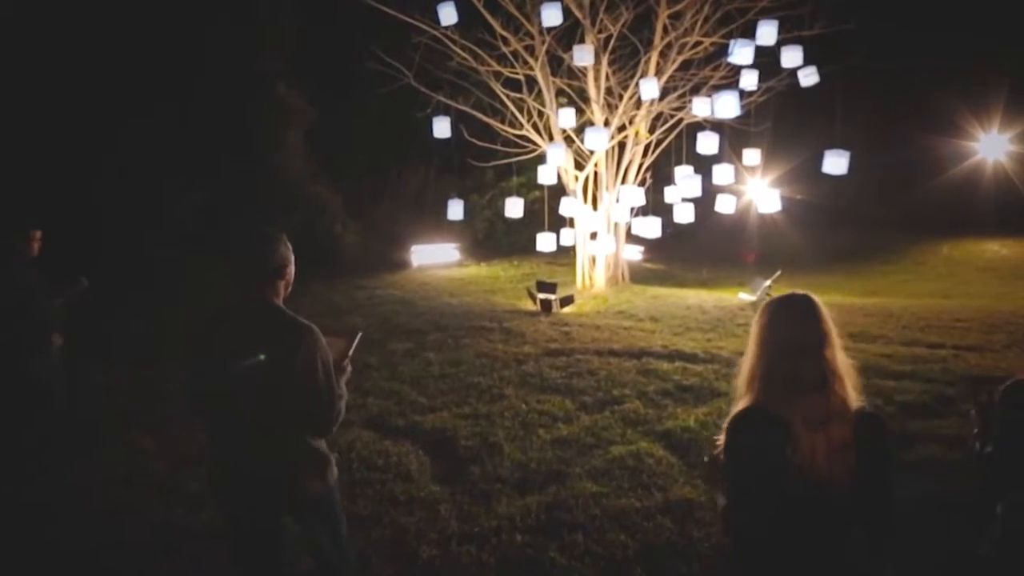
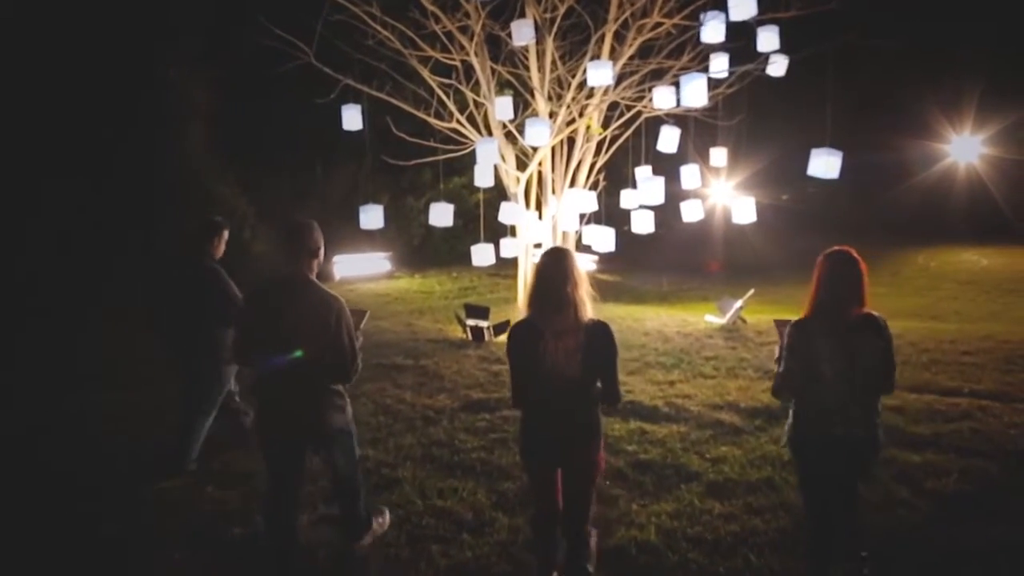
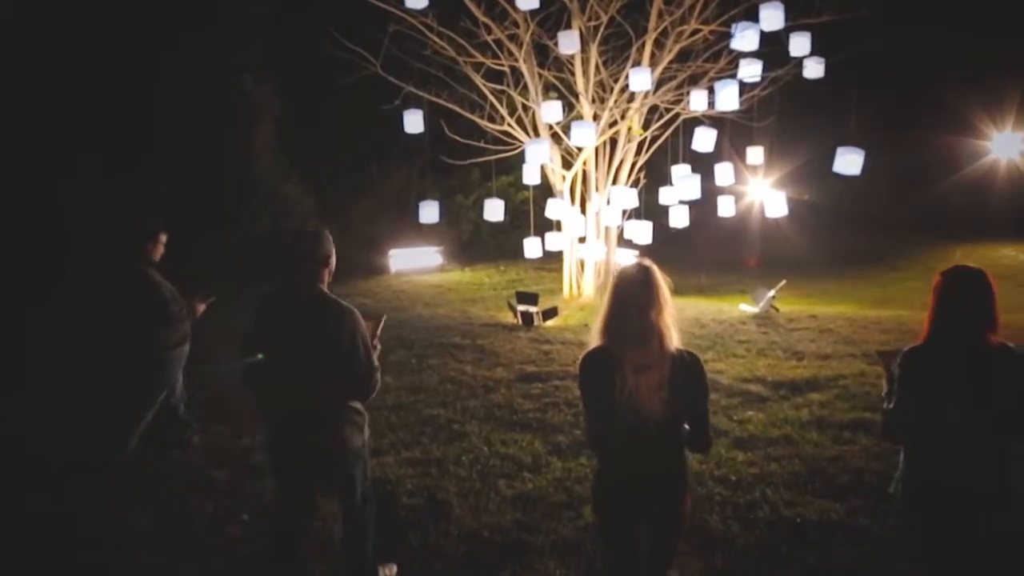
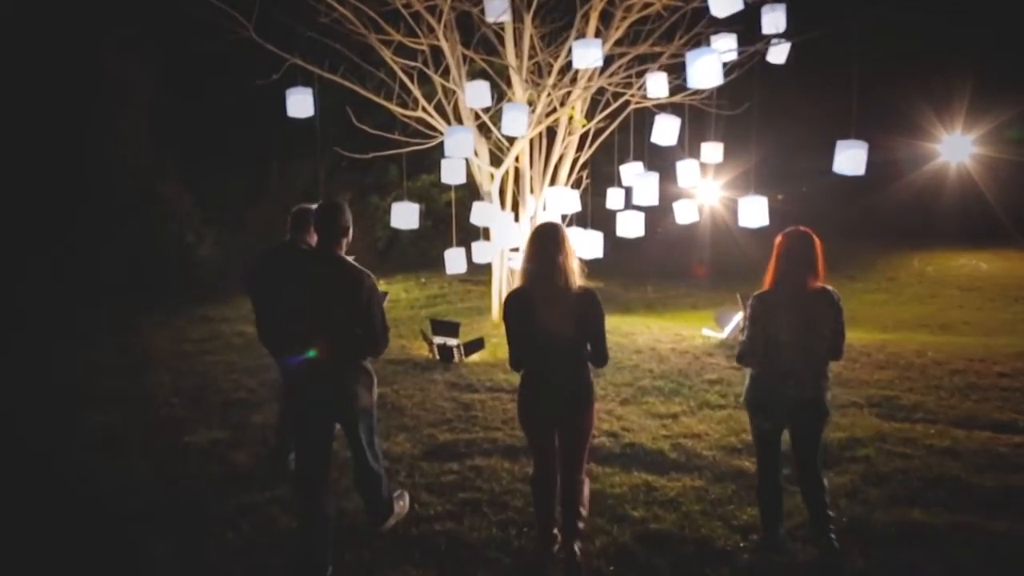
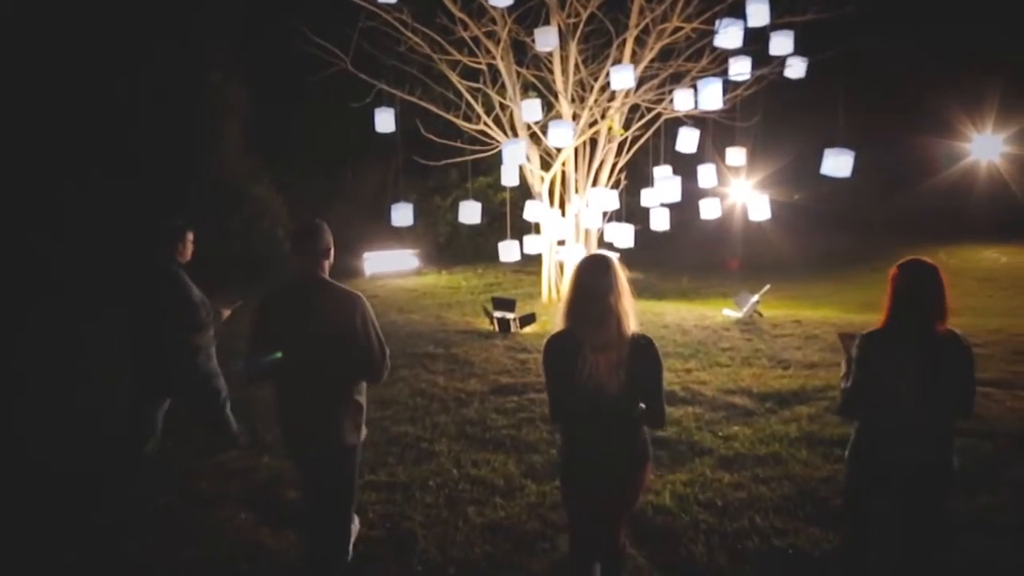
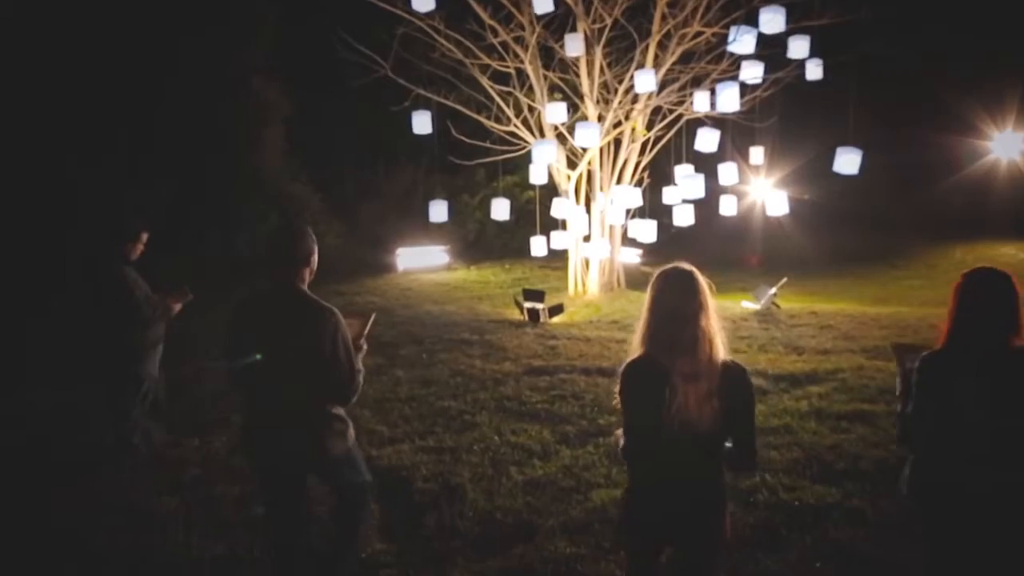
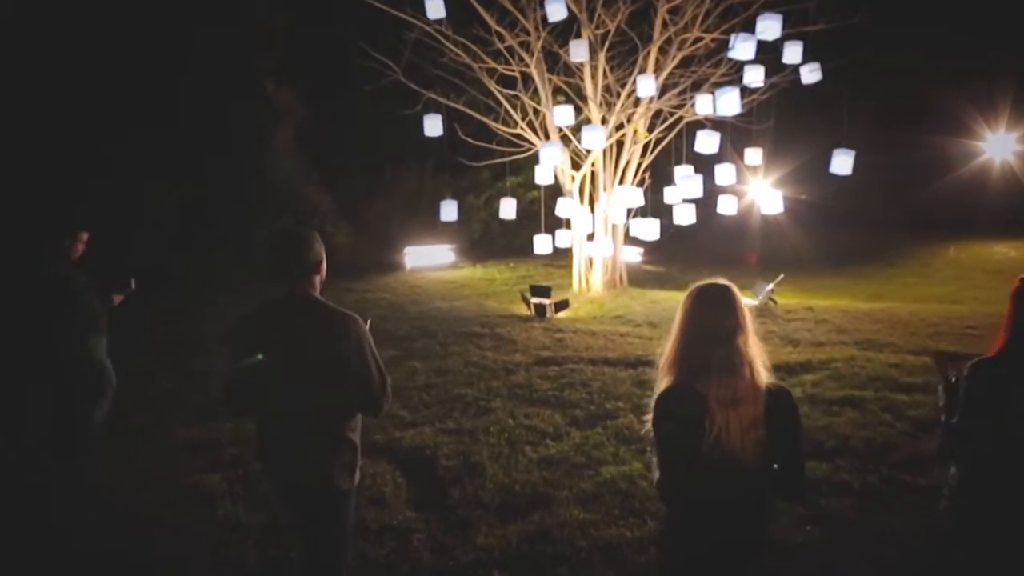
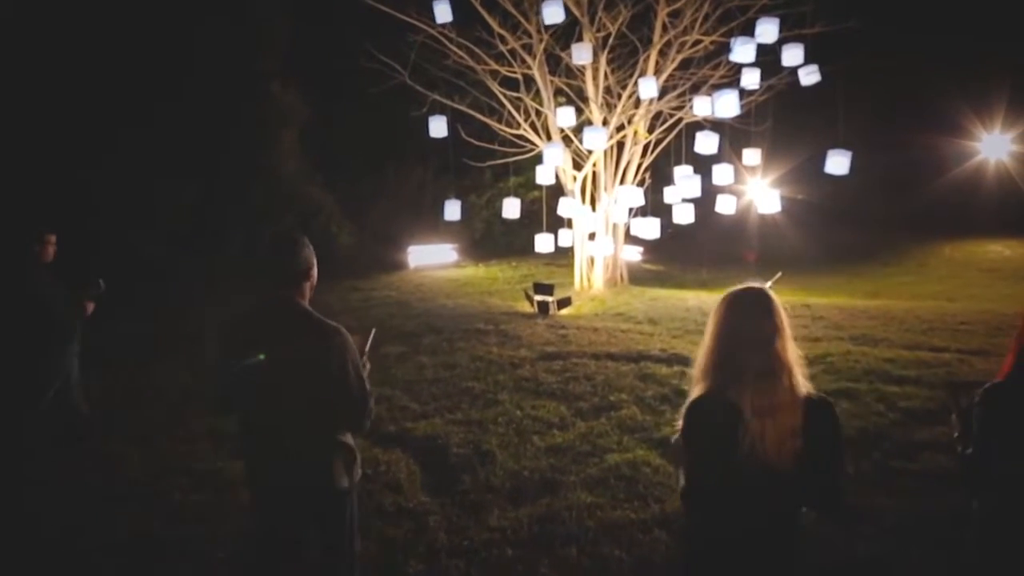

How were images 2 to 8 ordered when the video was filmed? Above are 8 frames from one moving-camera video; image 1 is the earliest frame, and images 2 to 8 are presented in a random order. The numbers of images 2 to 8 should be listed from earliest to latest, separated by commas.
8, 7, 6, 3, 5, 2, 4
